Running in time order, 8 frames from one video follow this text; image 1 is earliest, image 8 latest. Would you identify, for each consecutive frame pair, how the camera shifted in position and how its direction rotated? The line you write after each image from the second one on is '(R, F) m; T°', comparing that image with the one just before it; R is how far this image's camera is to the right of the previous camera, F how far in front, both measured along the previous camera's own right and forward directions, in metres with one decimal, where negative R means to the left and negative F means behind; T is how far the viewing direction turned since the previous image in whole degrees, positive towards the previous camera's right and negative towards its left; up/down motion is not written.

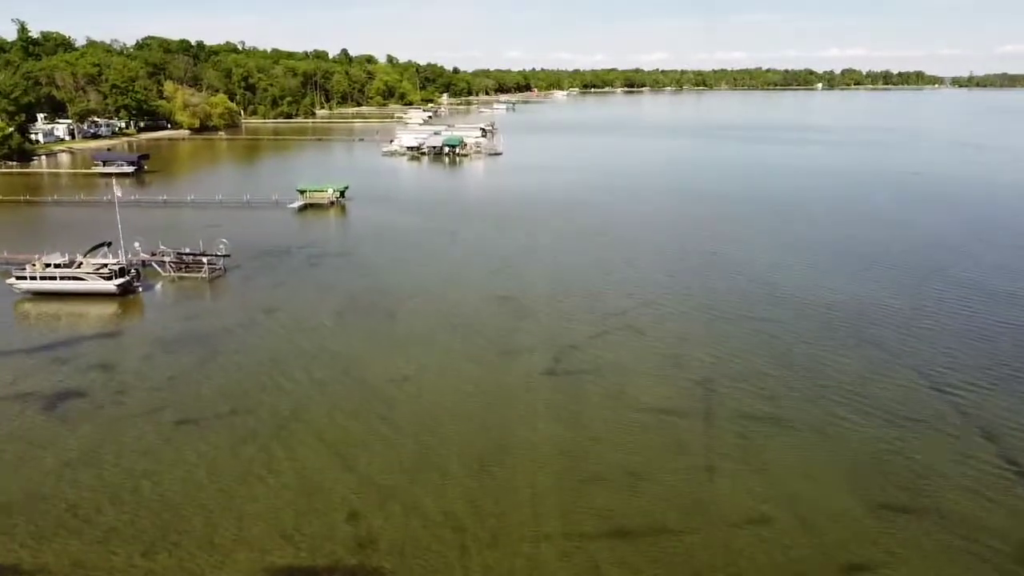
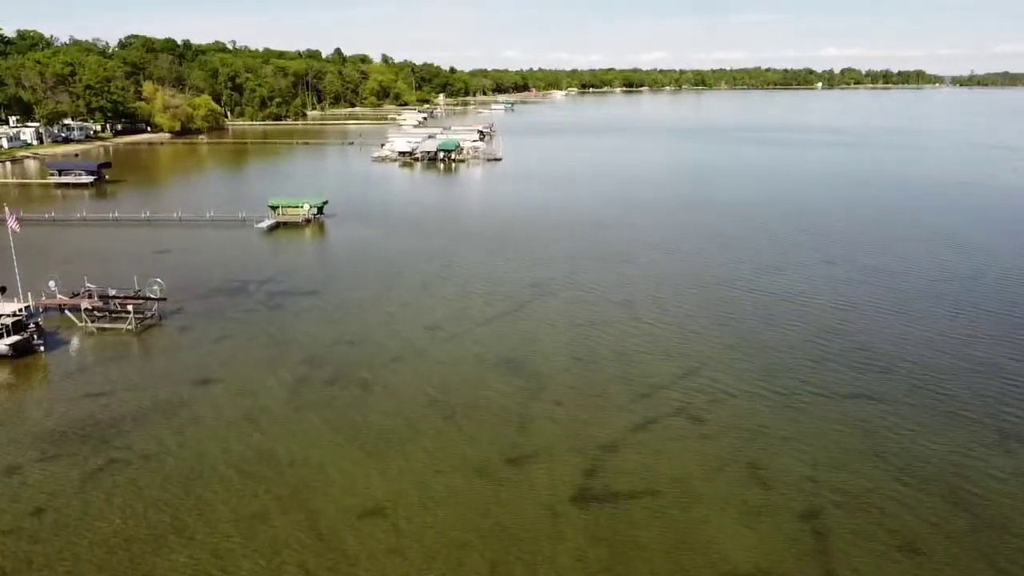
(-0.2, +3.9) m; 0°
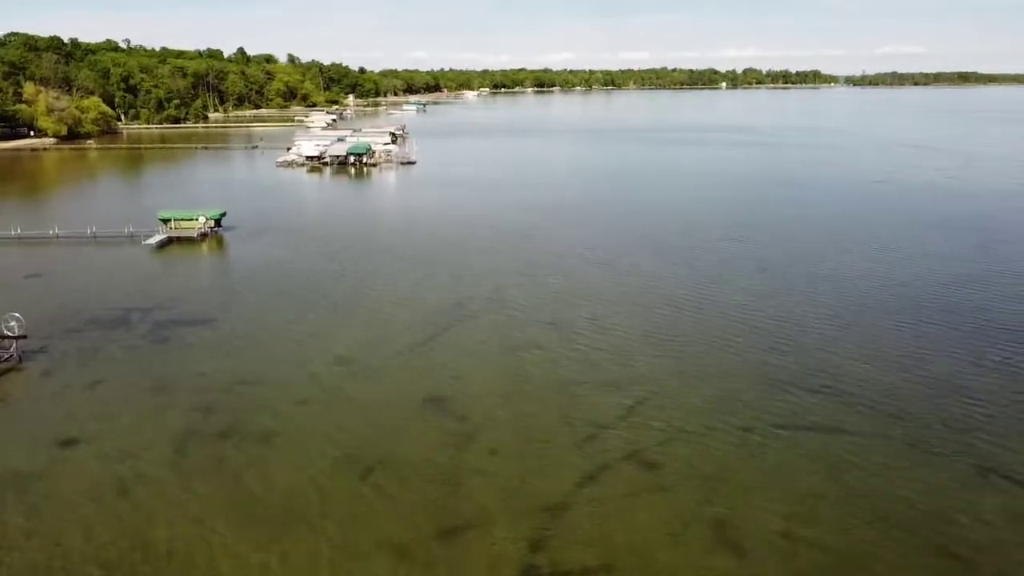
(-0.1, +1.5) m; +6°
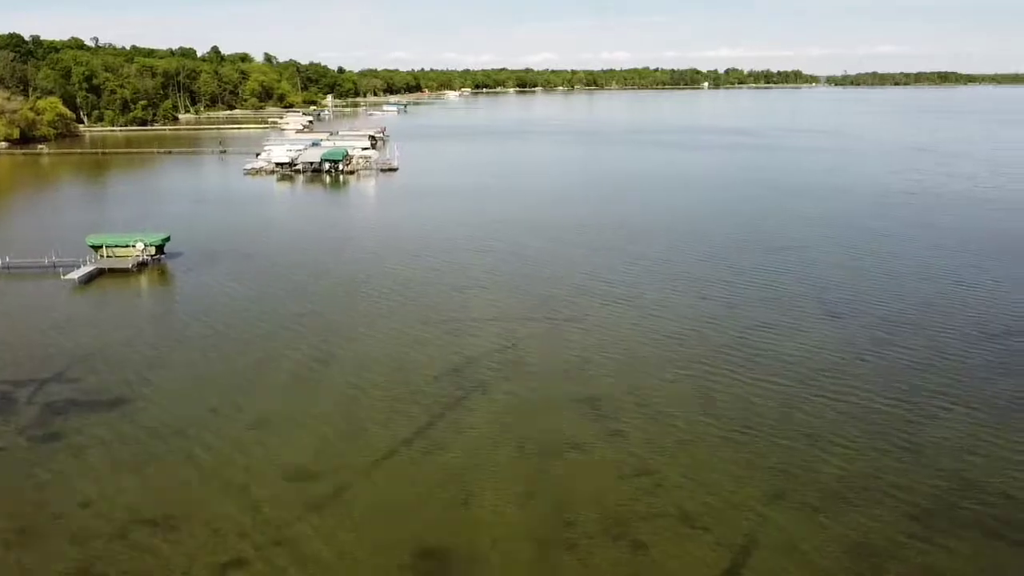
(-0.5, +3.9) m; +1°
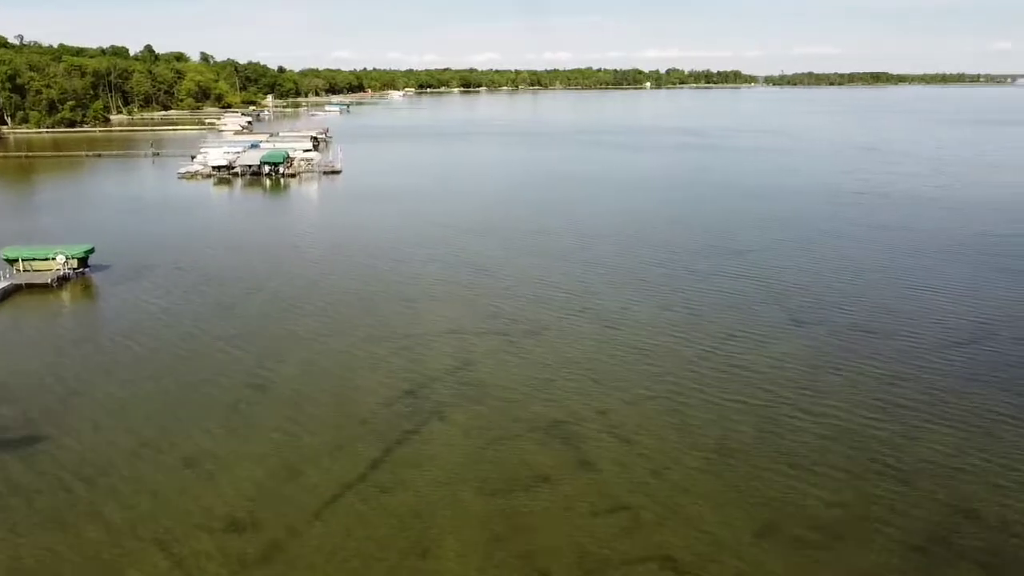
(-0.1, +0.9) m; +4°
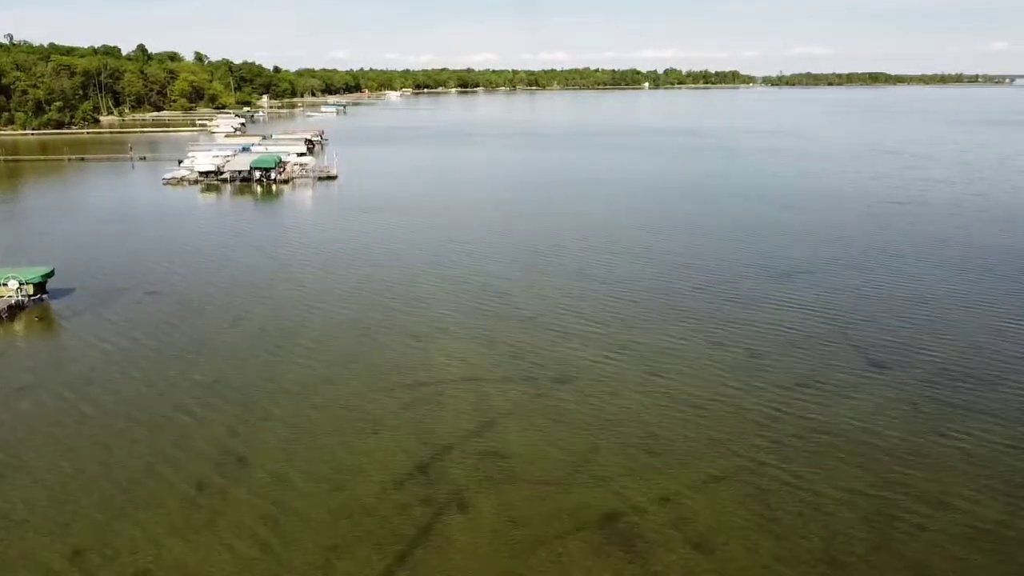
(-0.5, +2.3) m; 0°
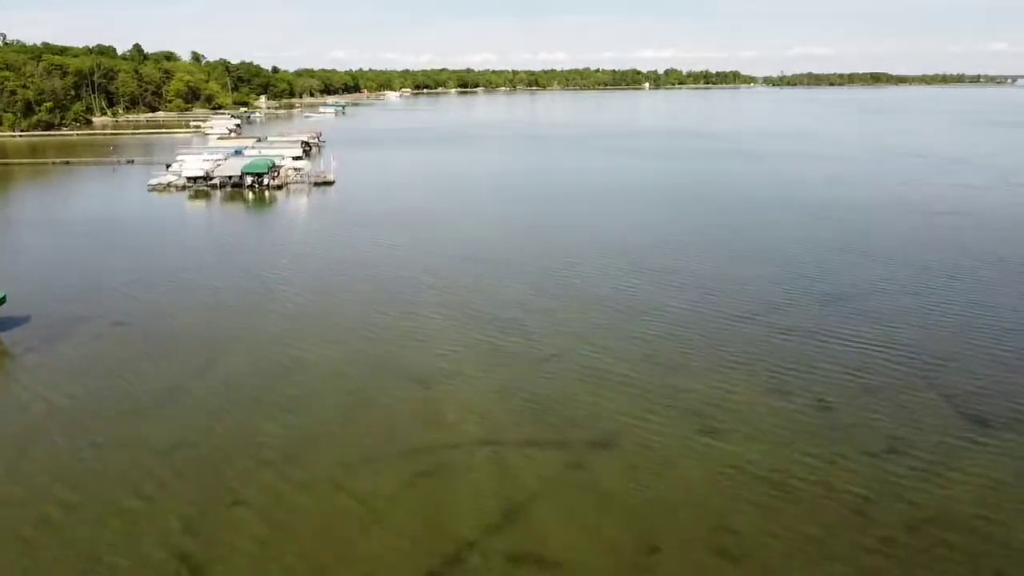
(-0.4, +2.2) m; 0°
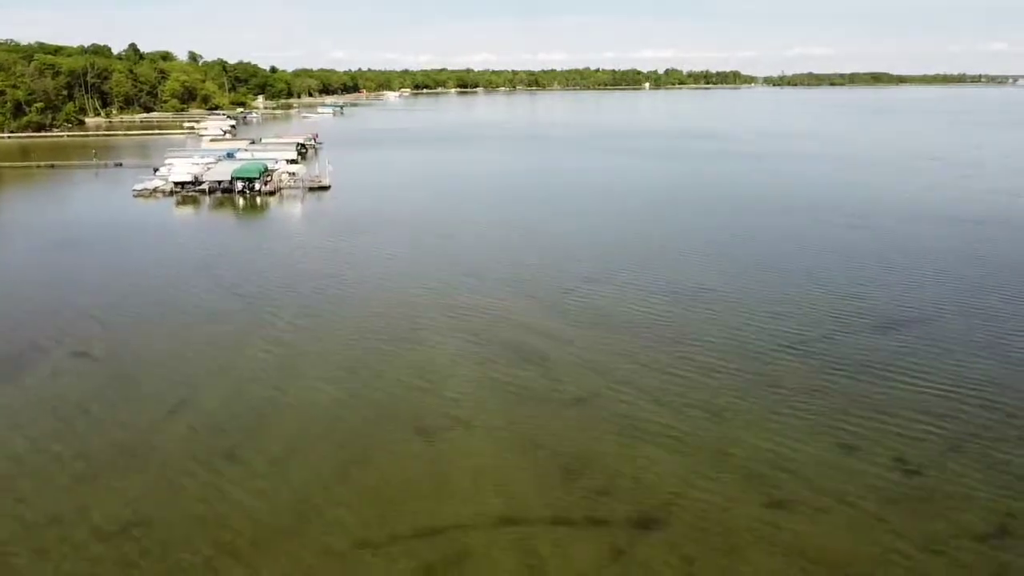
(-0.3, +1.8) m; 0°
